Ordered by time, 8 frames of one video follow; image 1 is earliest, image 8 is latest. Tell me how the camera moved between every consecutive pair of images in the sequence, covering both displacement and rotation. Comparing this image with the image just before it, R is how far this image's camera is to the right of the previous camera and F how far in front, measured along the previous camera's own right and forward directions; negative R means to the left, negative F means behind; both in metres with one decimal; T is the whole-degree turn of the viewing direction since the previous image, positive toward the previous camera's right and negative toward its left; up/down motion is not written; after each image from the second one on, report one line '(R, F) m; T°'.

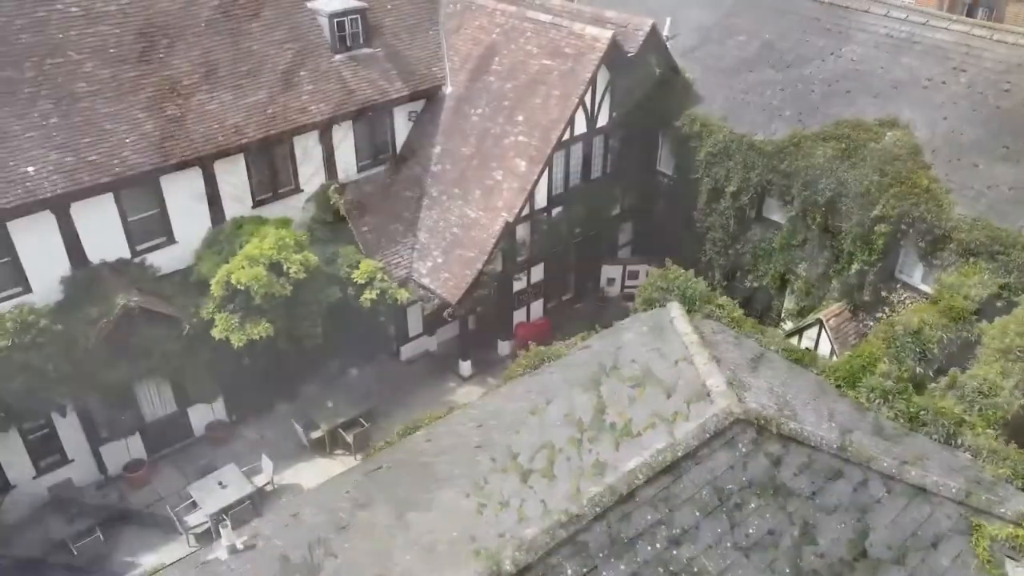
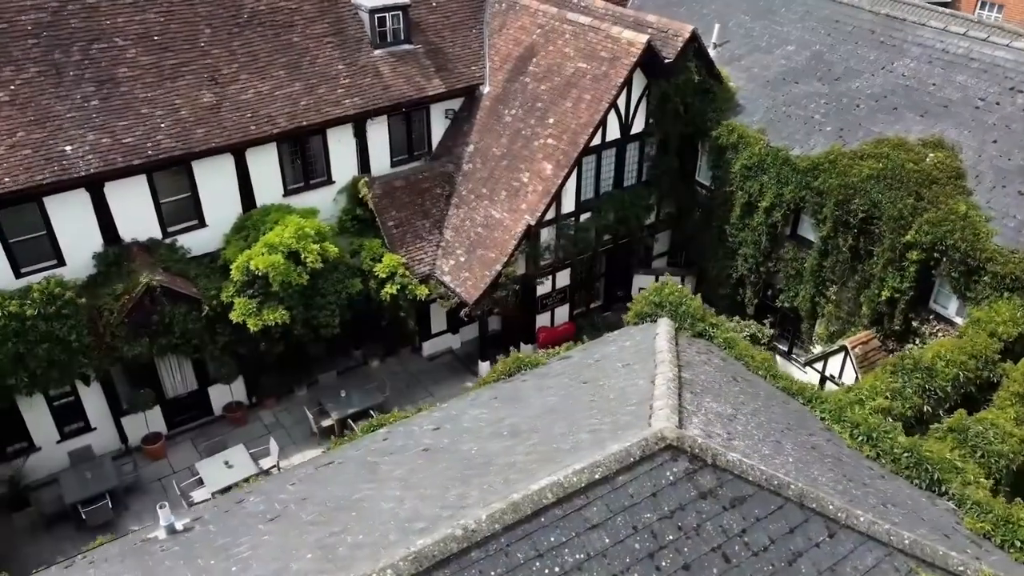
(+1.4, +0.2) m; -6°
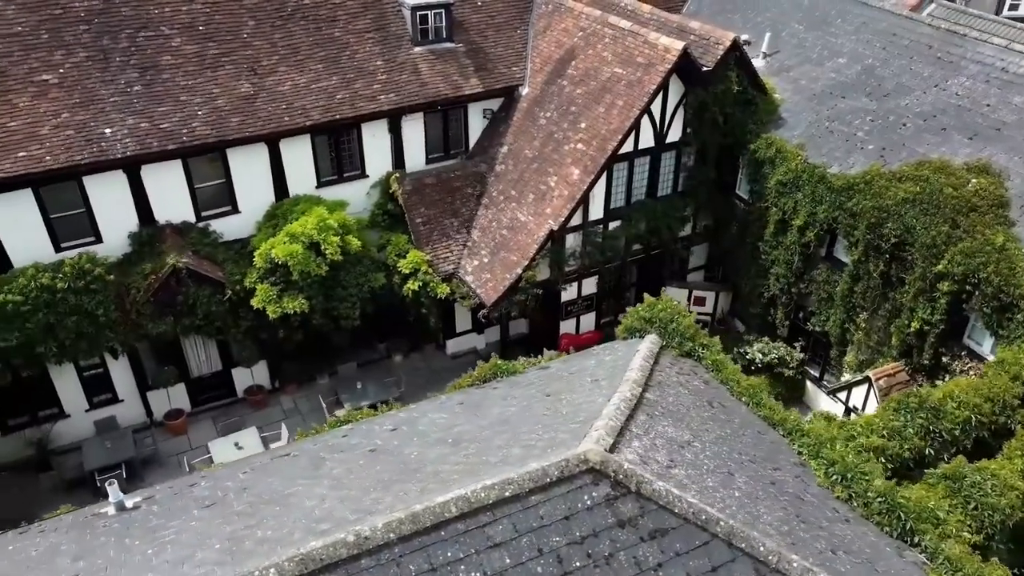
(+1.4, +0.2) m; -6°
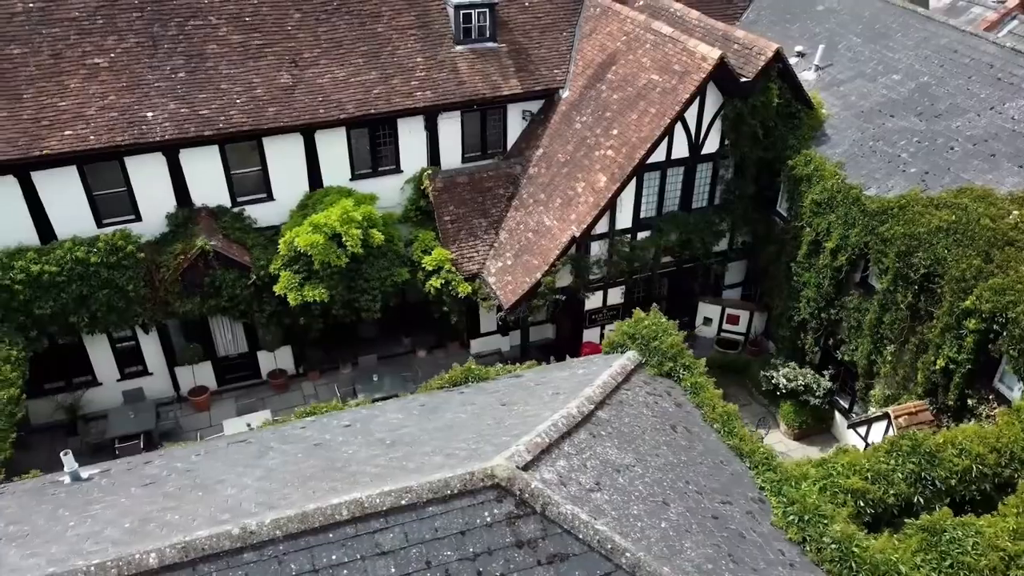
(+1.5, +0.2) m; -6°
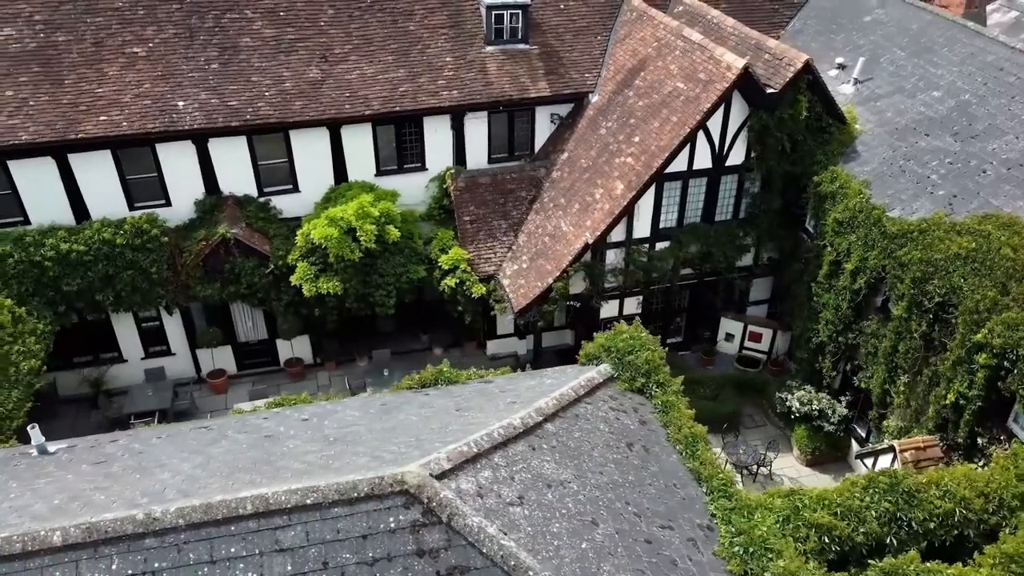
(+1.3, +0.2) m; -5°
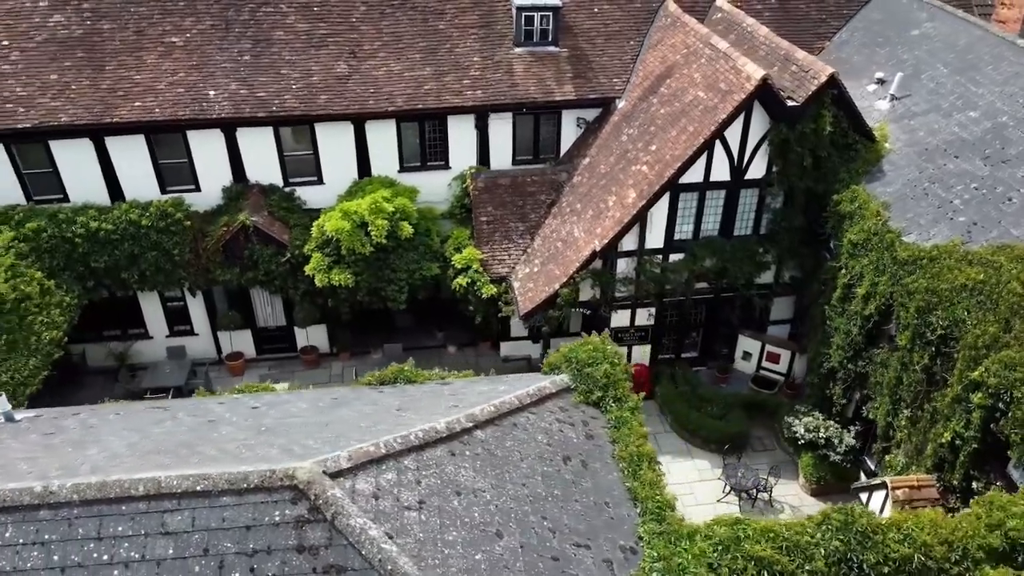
(+1.5, +0.2) m; -6°
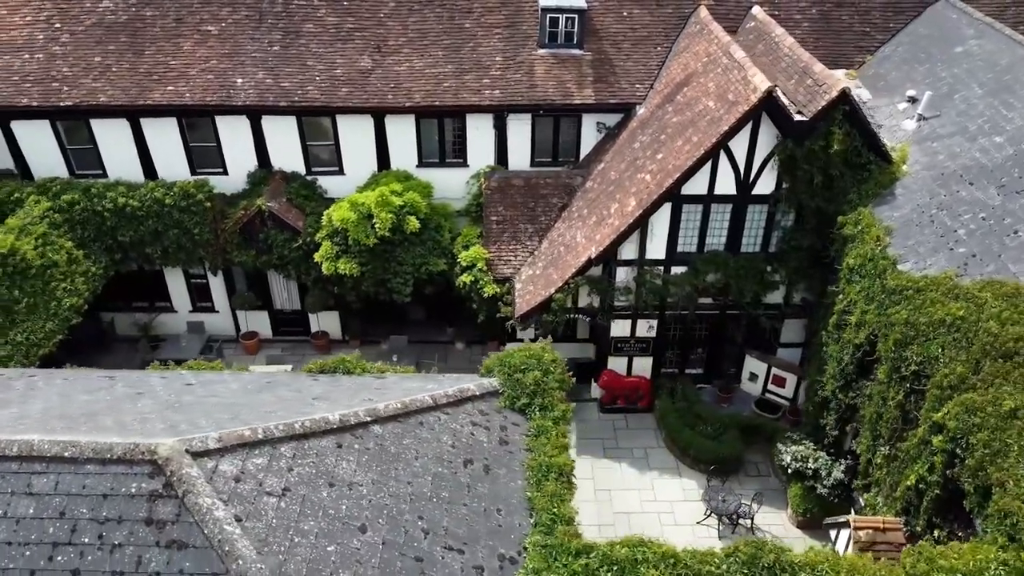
(+2.0, +0.1) m; -6°
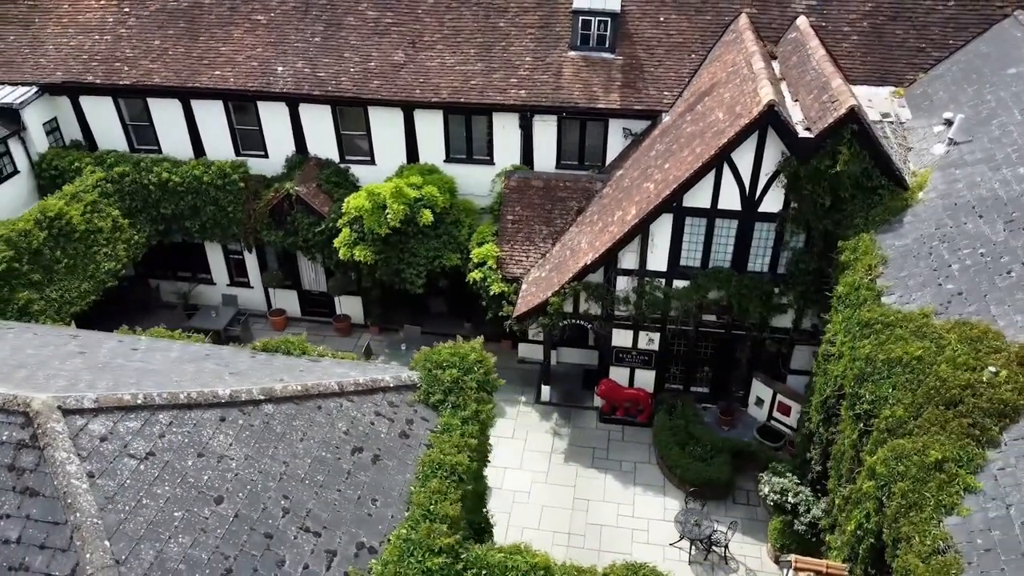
(+2.4, +0.1) m; -8°
